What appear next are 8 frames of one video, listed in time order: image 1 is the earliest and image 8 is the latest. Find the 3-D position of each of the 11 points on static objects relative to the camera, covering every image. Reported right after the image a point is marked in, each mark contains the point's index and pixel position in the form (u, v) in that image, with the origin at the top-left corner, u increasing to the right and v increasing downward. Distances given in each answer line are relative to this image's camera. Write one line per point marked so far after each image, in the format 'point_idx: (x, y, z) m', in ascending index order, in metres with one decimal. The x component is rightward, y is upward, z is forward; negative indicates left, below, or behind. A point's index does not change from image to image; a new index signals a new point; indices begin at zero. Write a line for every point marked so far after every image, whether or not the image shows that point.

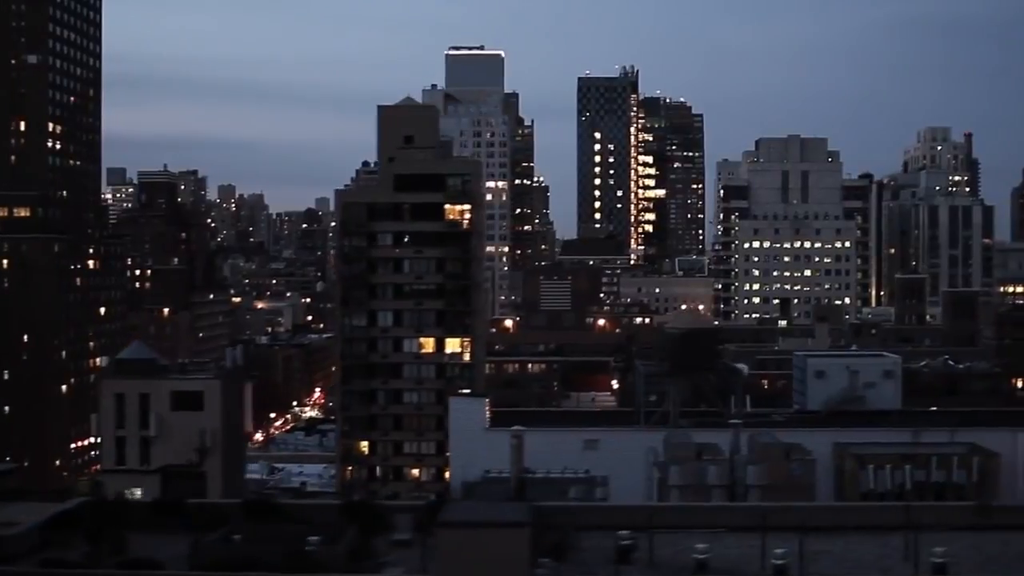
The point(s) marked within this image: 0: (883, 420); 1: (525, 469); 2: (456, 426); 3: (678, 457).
0: (+3.3, -1.1, +13.3) m
1: (0.0, -1.4, +11.8) m
2: (-0.5, -1.2, +13.1) m
3: (+1.2, -1.3, +11.4) m
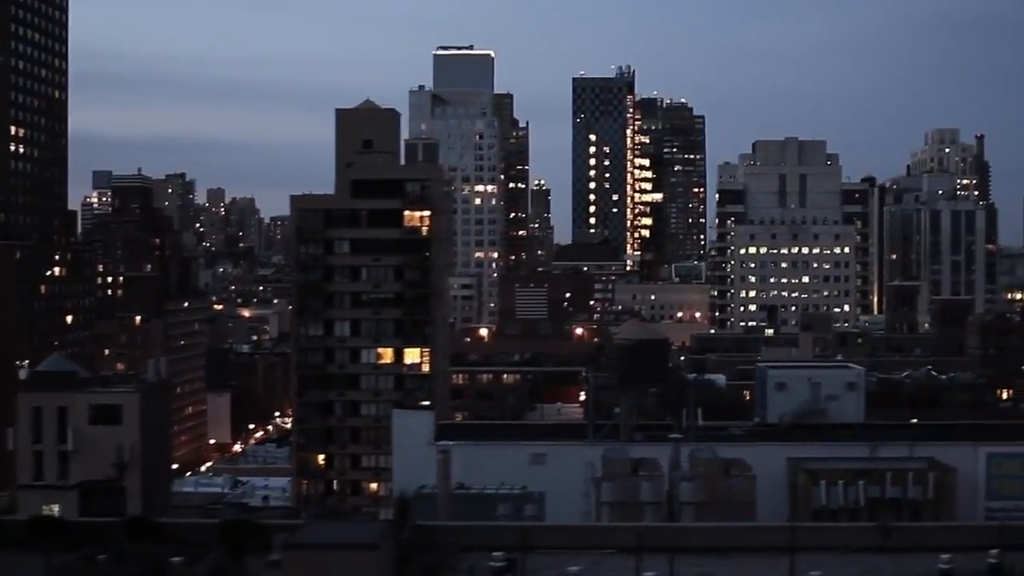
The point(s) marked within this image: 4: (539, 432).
0: (+2.8, -1.2, +12.9) m
1: (-0.5, -1.5, +11.5) m
2: (-1.0, -1.3, +12.7) m
3: (+0.7, -1.3, +11.0) m
4: (+0.2, -1.2, +13.1) m
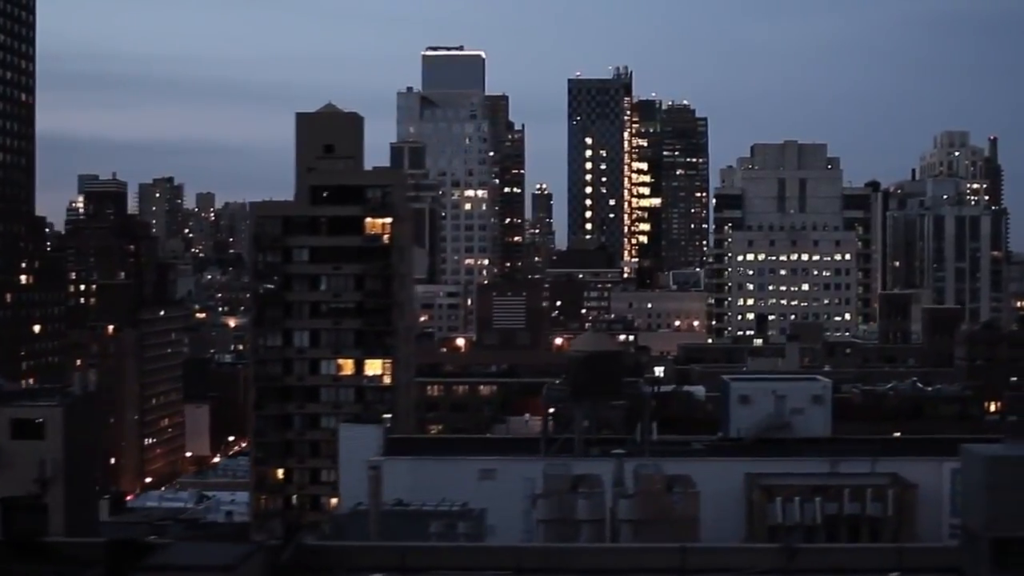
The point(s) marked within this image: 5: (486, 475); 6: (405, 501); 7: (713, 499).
0: (+2.4, -1.3, +12.3) m
1: (-0.9, -1.6, +11.0) m
2: (-1.4, -1.3, +12.4) m
3: (+0.3, -1.4, +10.5) m
4: (-0.2, -1.3, +12.7) m
5: (-0.2, -1.4, +11.6) m
6: (-0.9, -1.6, +11.9) m
7: (+1.5, -1.6, +11.6) m
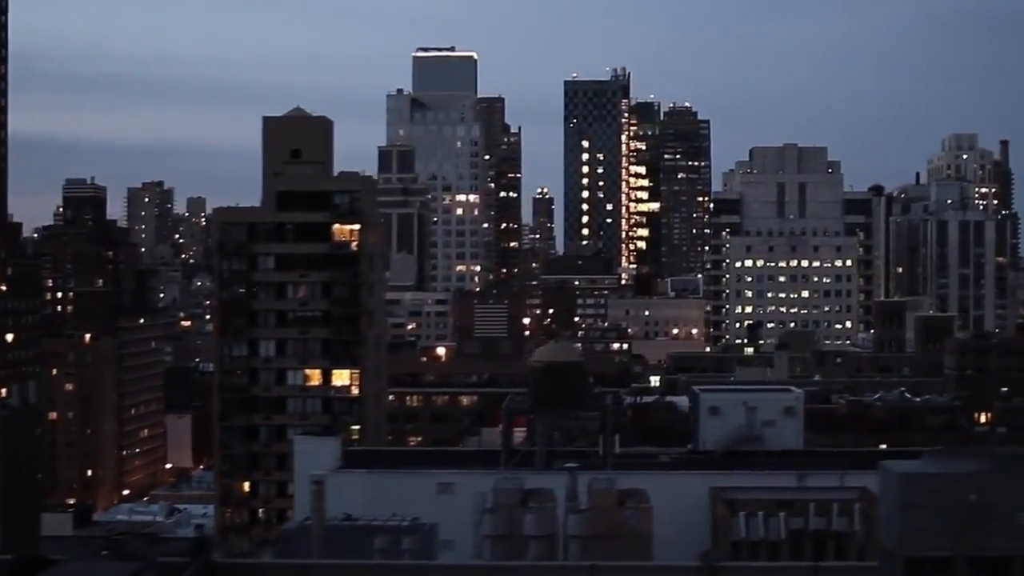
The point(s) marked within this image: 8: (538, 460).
0: (+2.1, -1.3, +11.9) m
1: (-1.2, -1.6, +10.7) m
2: (-1.7, -1.4, +12.0) m
3: (-0.1, -1.5, +10.2) m
4: (-0.5, -1.4, +12.3) m
5: (-0.5, -1.5, +11.2) m
6: (-1.2, -1.7, +11.5) m
7: (+1.2, -1.7, +11.2) m
8: (+0.2, -1.4, +11.8) m
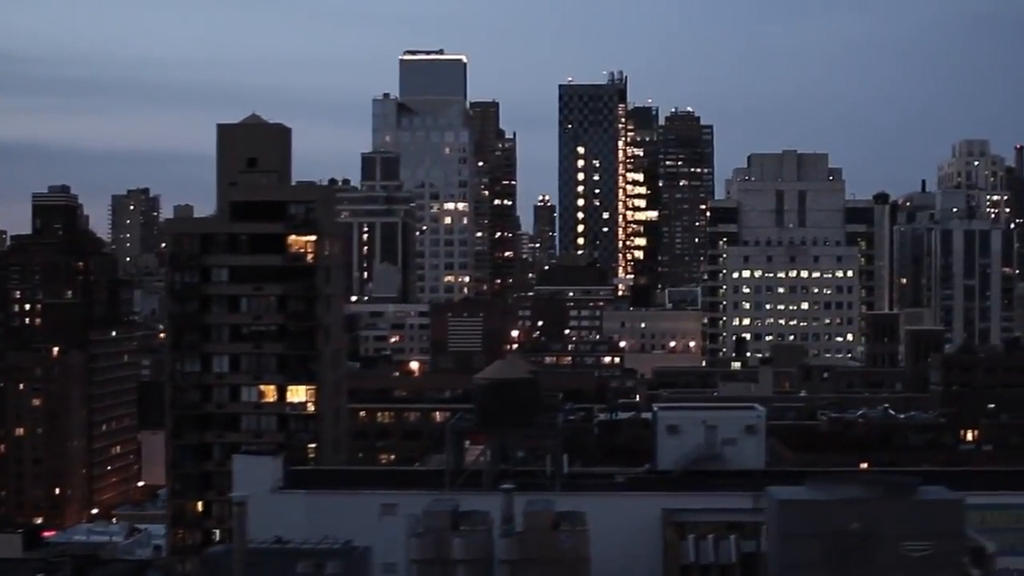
0: (+1.7, -1.4, +11.3) m
1: (-1.7, -1.7, +10.2) m
2: (-2.1, -1.5, +11.6) m
3: (-0.6, -1.6, +9.6) m
4: (-0.9, -1.5, +11.8) m
5: (-0.9, -1.6, +10.7) m
6: (-1.6, -1.8, +11.0) m
7: (+0.8, -1.8, +10.6) m
8: (-0.2, -1.5, +11.3) m
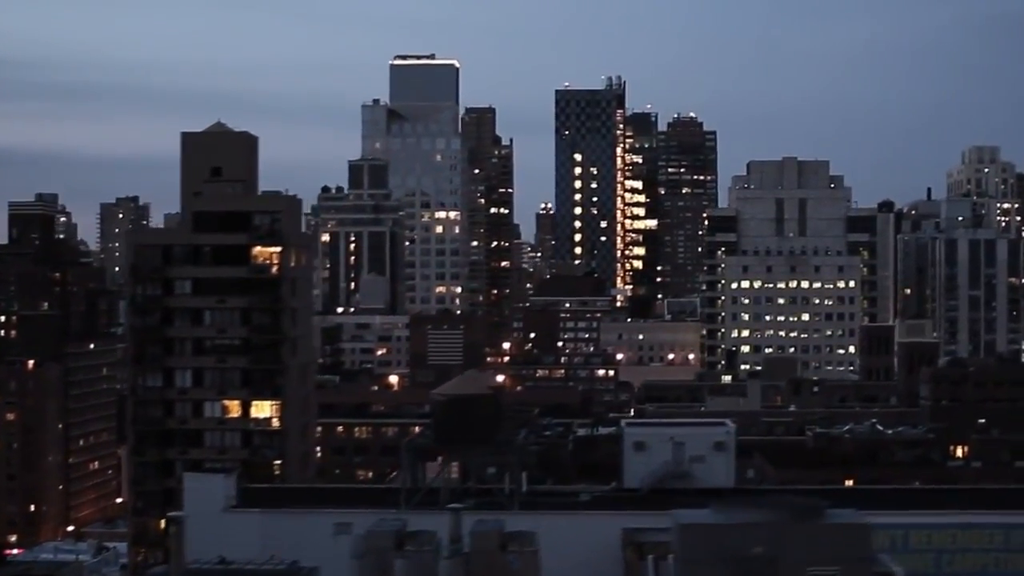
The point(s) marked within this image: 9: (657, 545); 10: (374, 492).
0: (+1.4, -1.5, +10.8) m
1: (-2.0, -1.8, +9.8) m
2: (-2.4, -1.6, +11.2) m
3: (-0.9, -1.6, +9.2) m
4: (-1.2, -1.6, +11.4) m
5: (-1.3, -1.7, +10.3) m
6: (-1.9, -1.9, +10.7) m
7: (+0.5, -1.8, +10.2) m
8: (-0.5, -1.6, +10.9) m
9: (+1.0, -1.7, +9.8) m
10: (-1.1, -1.6, +11.4) m
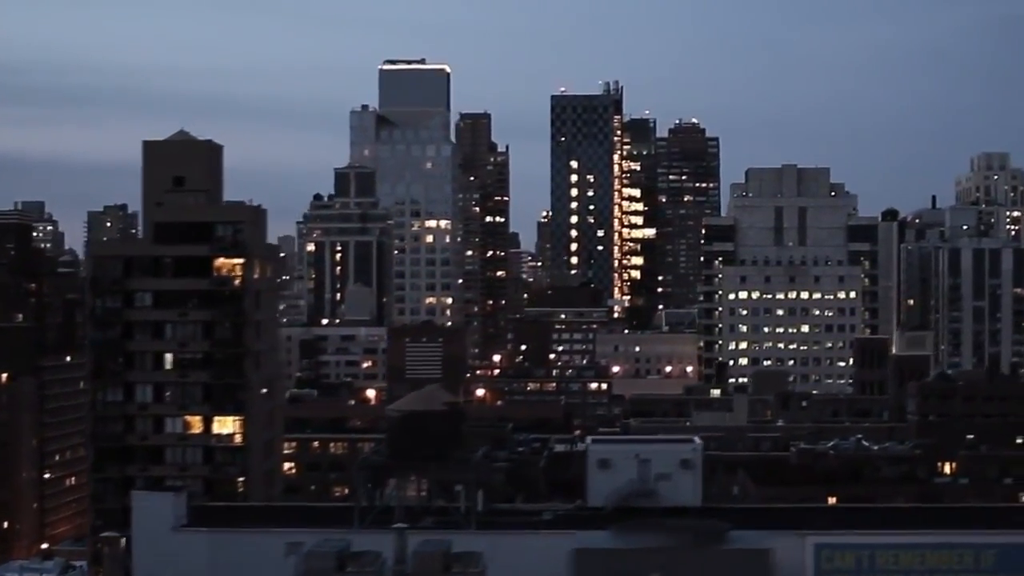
0: (+1.1, -1.6, +10.4) m
1: (-2.3, -1.9, +9.5) m
2: (-2.7, -1.7, +10.8) m
3: (-1.3, -1.7, +8.8) m
4: (-1.5, -1.7, +11.0) m
5: (-1.6, -1.8, +9.9) m
6: (-2.2, -2.0, +10.3) m
7: (+0.1, -1.9, +9.7) m
8: (-0.8, -1.6, +10.5) m
9: (+0.6, -1.8, +9.4) m
10: (-1.4, -1.6, +11.0) m
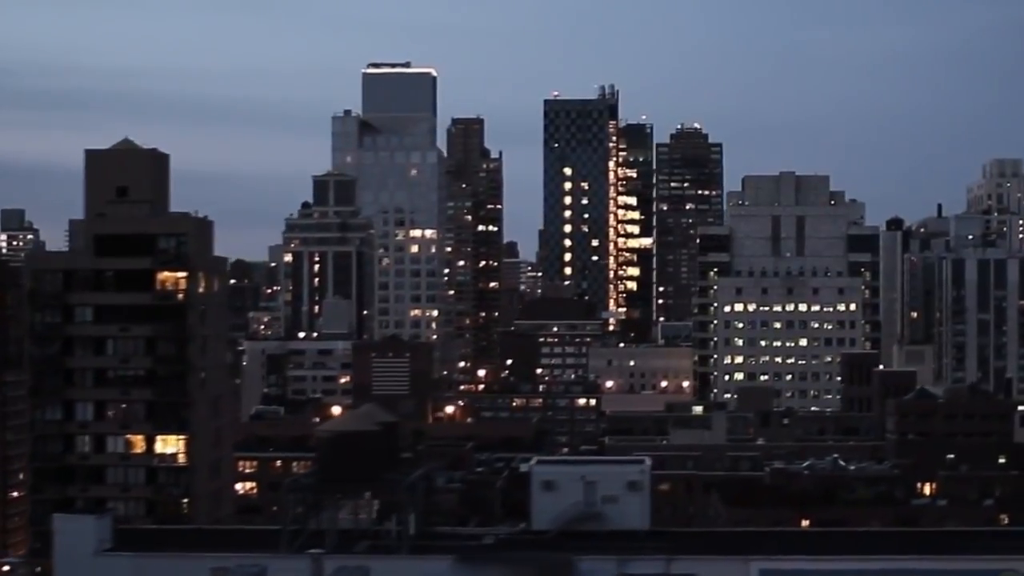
0: (+0.7, -1.7, +9.8) m
1: (-2.8, -2.0, +9.0) m
2: (-3.1, -1.8, +10.3) m
3: (-1.7, -1.8, +8.3) m
4: (-1.9, -1.8, +10.5) m
5: (-2.0, -1.9, +9.4) m
6: (-2.7, -2.1, +9.8) m
7: (-0.3, -2.0, +9.1) m
8: (-1.2, -1.7, +9.9) m
9: (+0.2, -1.9, +8.7) m
10: (-1.8, -1.7, +10.5) m
